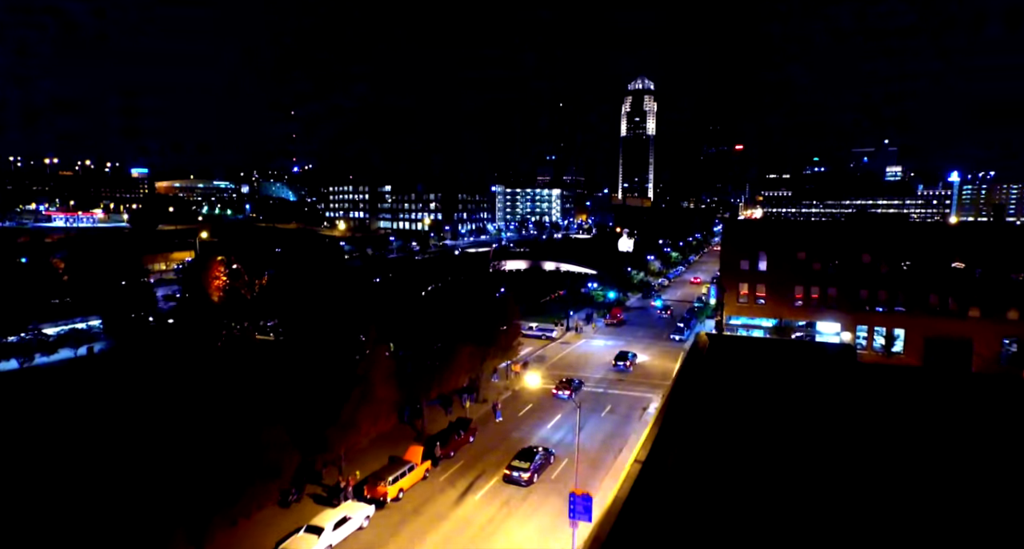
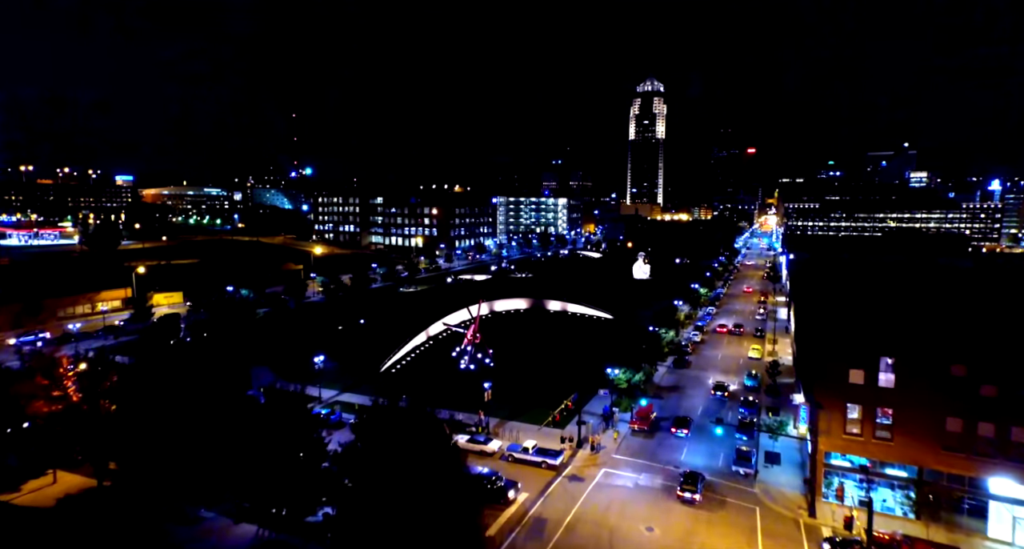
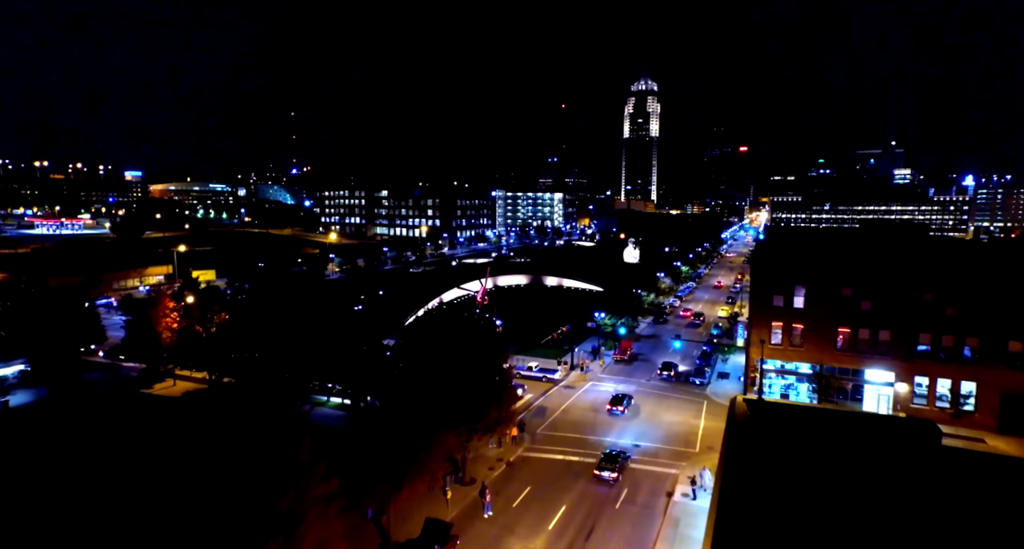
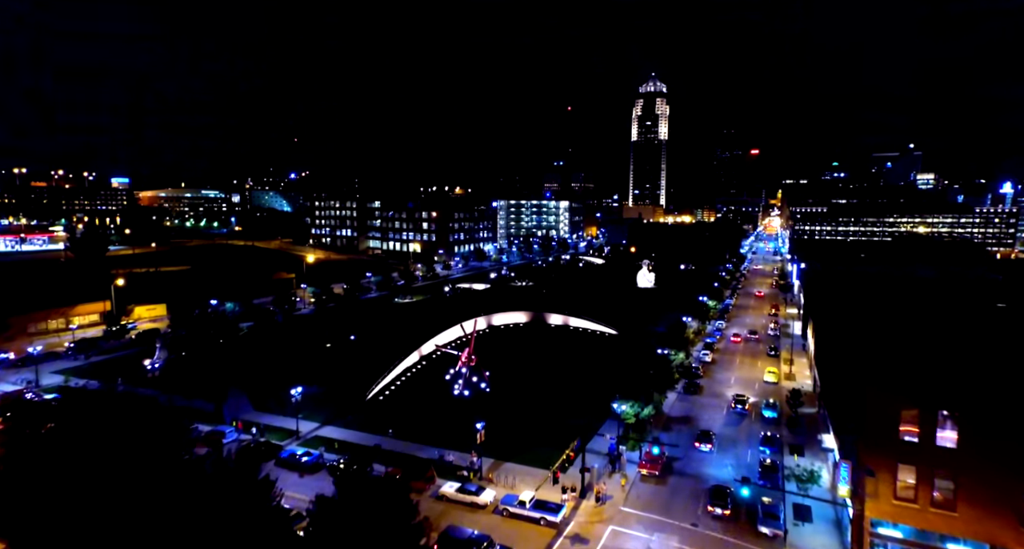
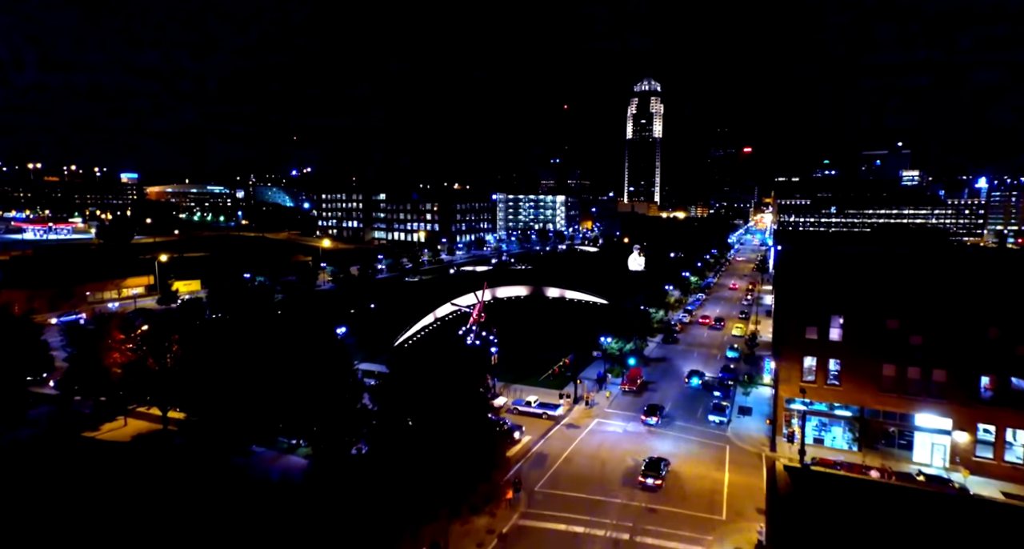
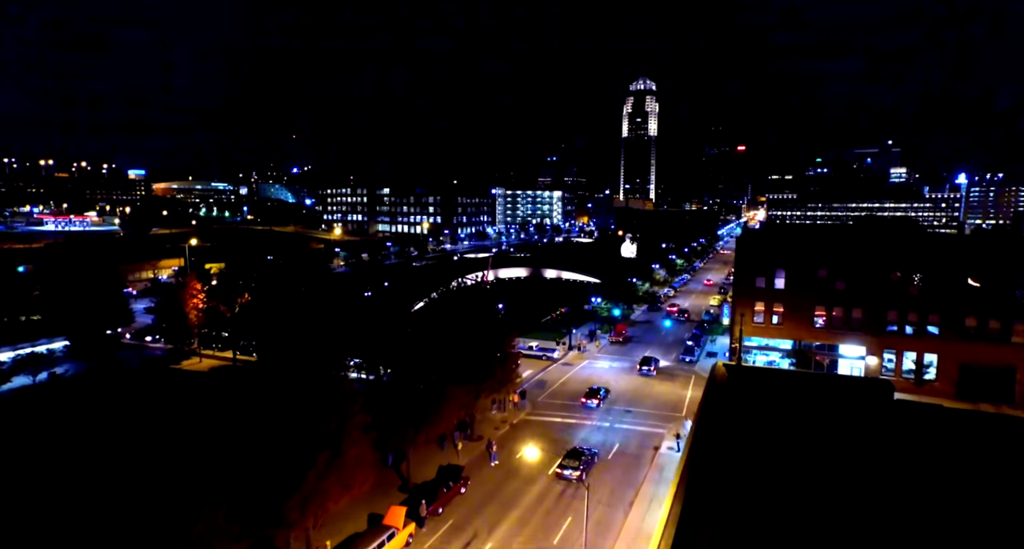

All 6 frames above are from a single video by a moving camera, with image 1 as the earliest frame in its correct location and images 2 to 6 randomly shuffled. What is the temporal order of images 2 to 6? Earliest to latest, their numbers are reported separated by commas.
6, 3, 5, 2, 4
